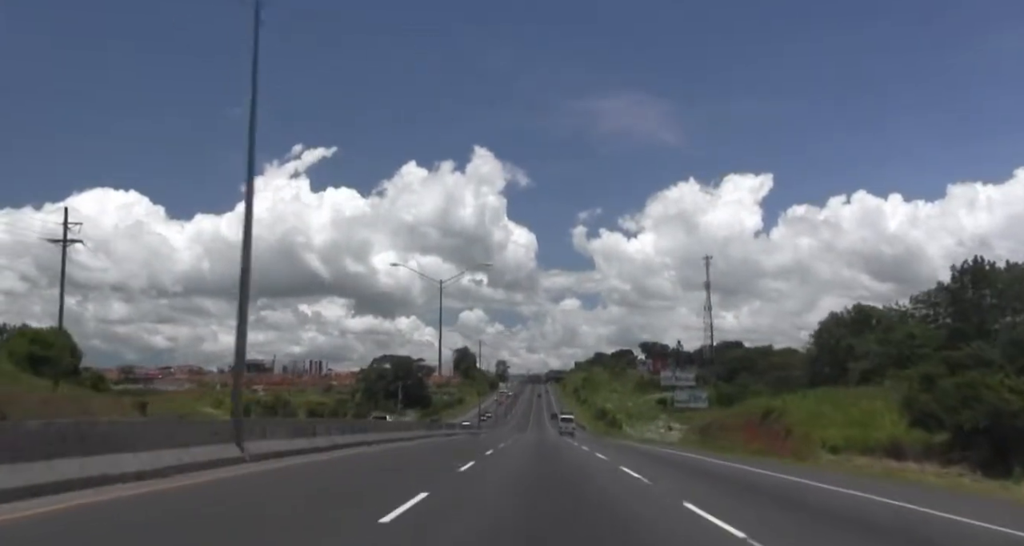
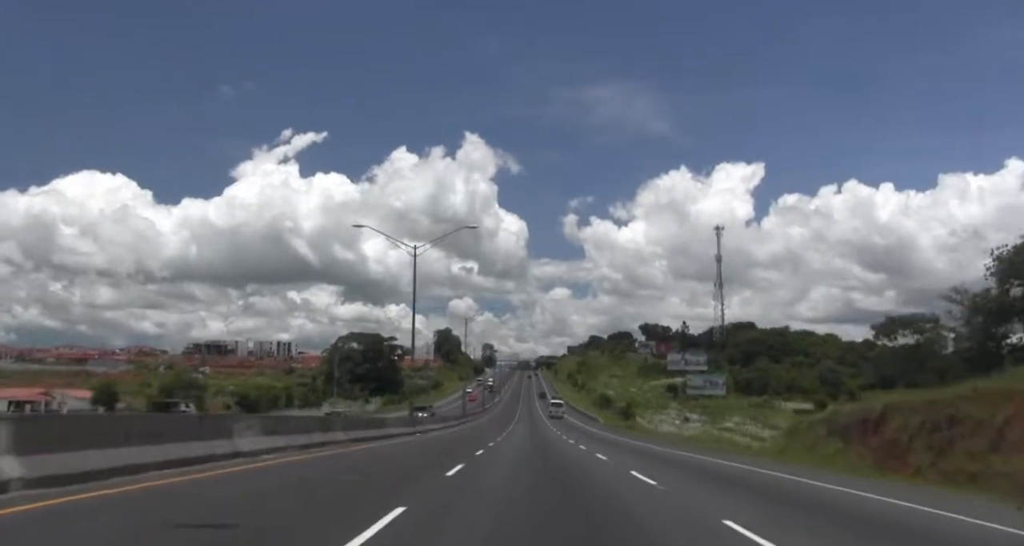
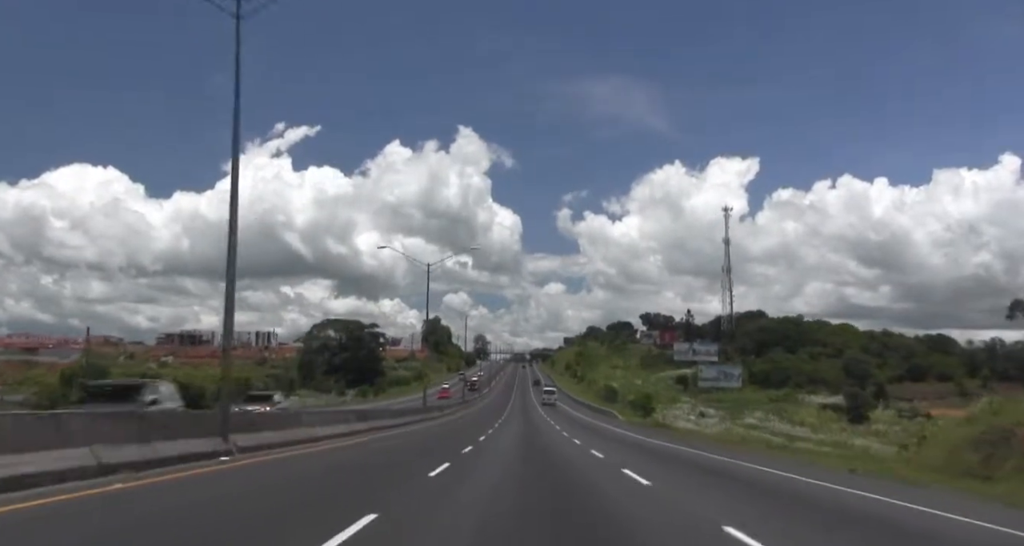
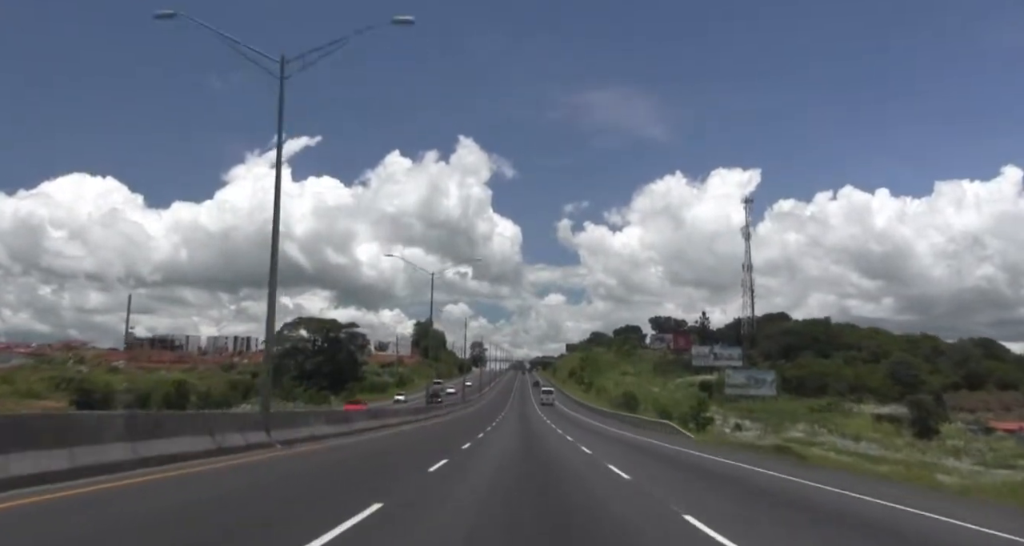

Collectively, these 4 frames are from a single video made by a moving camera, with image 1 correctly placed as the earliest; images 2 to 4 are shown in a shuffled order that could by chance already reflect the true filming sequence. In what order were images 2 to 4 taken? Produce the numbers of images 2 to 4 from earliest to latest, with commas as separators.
2, 3, 4
